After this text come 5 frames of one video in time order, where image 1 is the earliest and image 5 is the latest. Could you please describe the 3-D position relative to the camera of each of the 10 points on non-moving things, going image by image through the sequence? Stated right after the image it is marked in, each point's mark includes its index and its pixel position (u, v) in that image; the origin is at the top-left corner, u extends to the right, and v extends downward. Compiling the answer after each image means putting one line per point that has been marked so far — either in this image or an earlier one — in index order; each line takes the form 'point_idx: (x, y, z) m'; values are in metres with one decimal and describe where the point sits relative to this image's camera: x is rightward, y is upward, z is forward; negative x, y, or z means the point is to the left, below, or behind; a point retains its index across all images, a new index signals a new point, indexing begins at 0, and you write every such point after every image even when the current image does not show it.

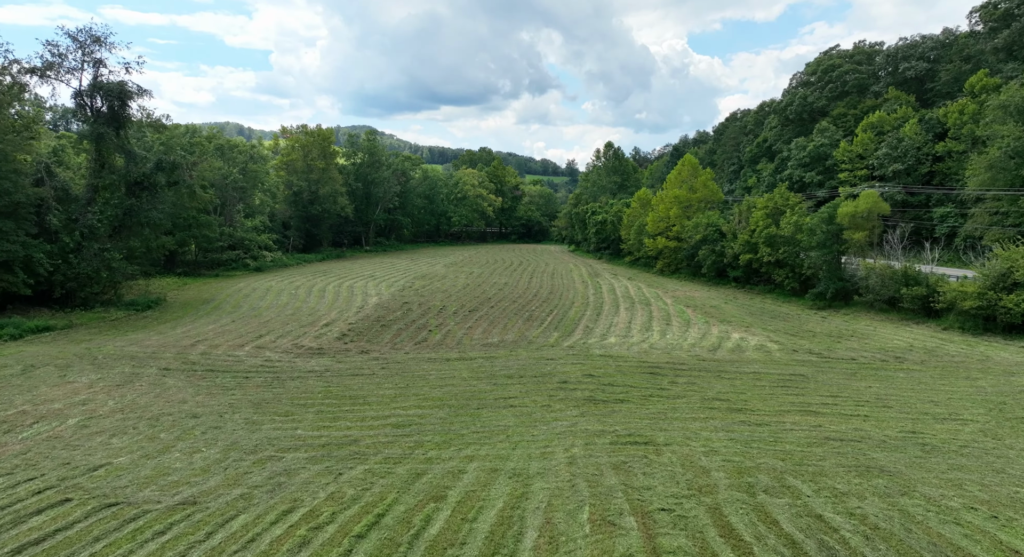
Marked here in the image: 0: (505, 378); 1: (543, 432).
0: (-0.2, -2.3, +14.8) m
1: (+0.5, -2.6, +11.0) m
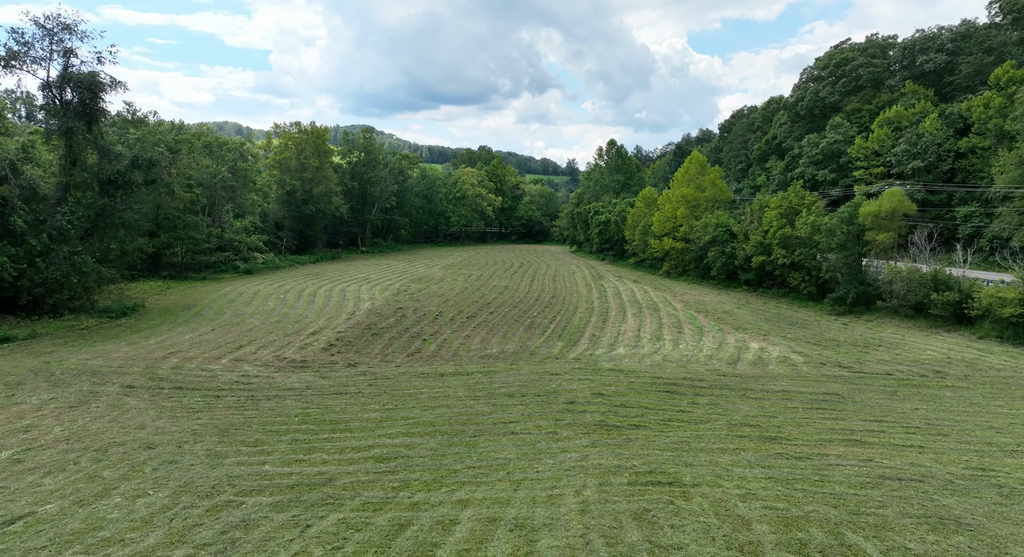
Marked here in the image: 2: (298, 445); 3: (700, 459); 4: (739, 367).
0: (-0.2, -2.5, +13.3) m
1: (+0.6, -2.8, +9.5) m
2: (-3.5, -2.7, +10.6) m
3: (+2.8, -2.7, +9.7) m
4: (+5.6, -2.2, +15.7) m
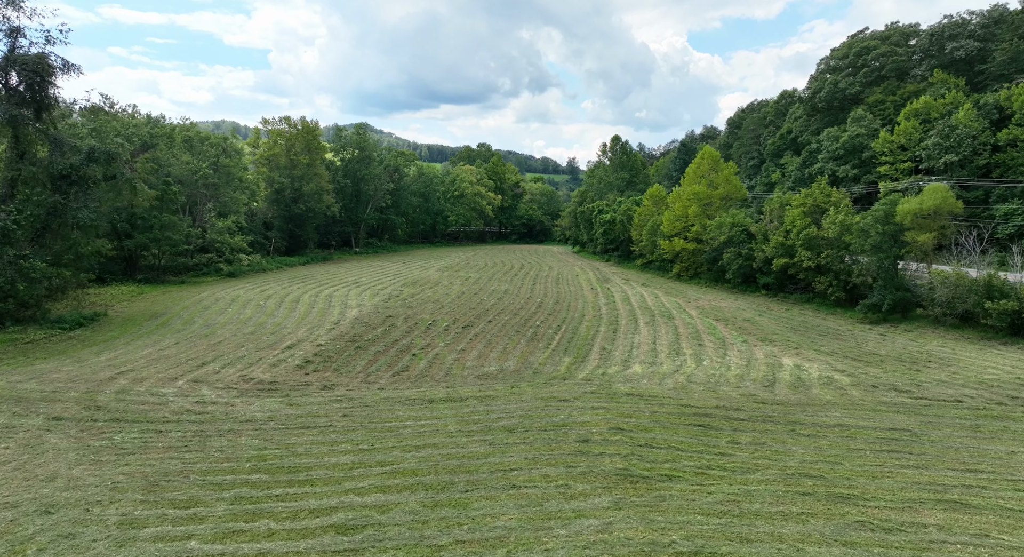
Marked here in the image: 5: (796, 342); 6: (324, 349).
0: (-0.1, -2.7, +11.0) m
1: (+0.6, -3.0, +7.3) m
2: (-3.5, -2.9, +8.3) m
3: (+2.8, -2.9, +7.4) m
4: (+5.6, -2.4, +13.5) m
5: (+8.6, -1.9, +19.5) m
6: (-5.4, -2.0, +18.4) m
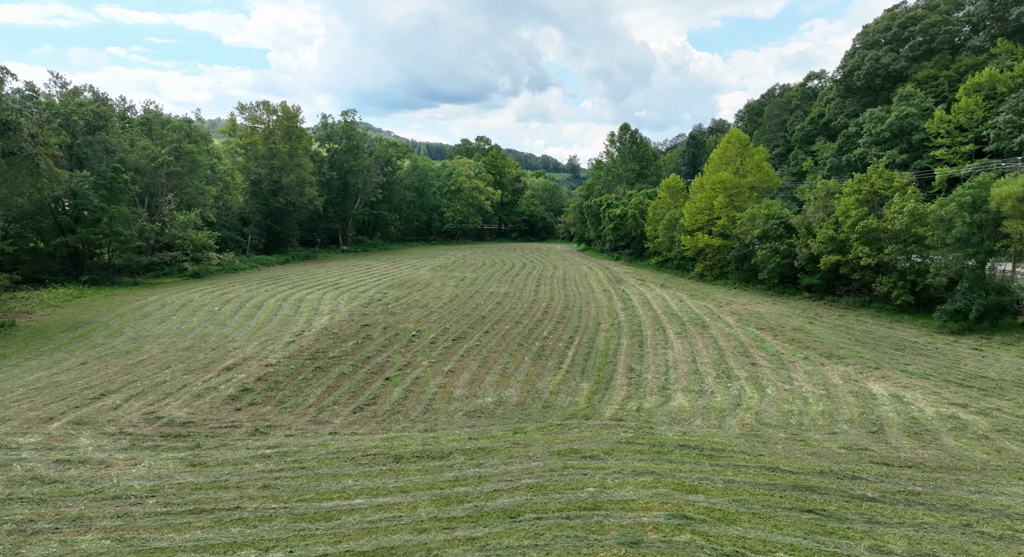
0: (-0.1, -2.7, +7.0) m
1: (+0.6, -3.0, +3.2) m
2: (-3.5, -3.0, +4.3) m
3: (+2.9, -3.0, +3.4) m
4: (+5.6, -2.4, +9.4) m
5: (+8.7, -1.9, +15.4) m
6: (-5.3, -2.0, +14.3) m
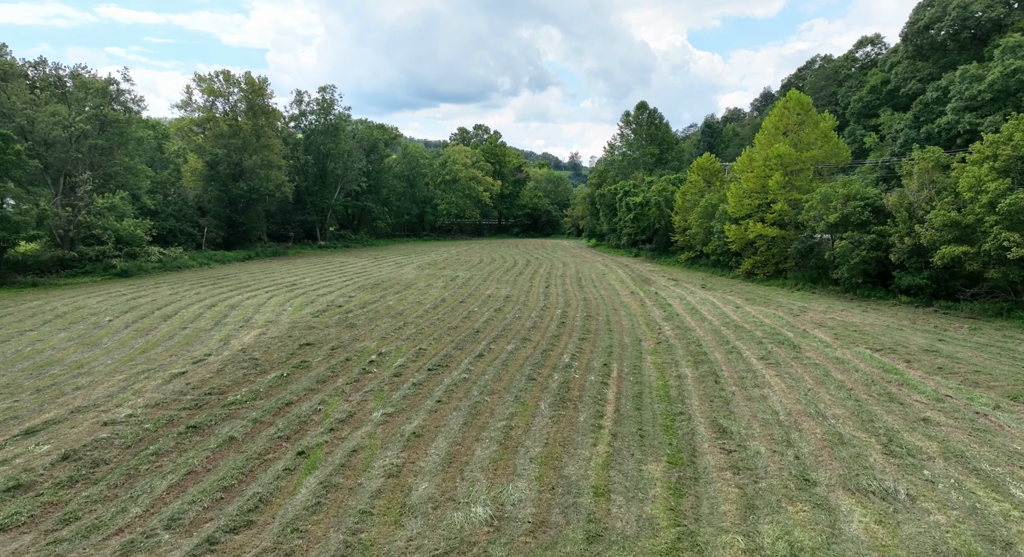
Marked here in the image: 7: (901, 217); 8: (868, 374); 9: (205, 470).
0: (0.0, -2.7, +0.9) m
1: (+0.7, -3.0, -2.9) m
2: (-3.4, -3.0, -1.8) m
3: (+3.0, -2.9, -2.7) m
4: (+5.7, -2.4, +3.3) m
5: (+8.8, -1.9, +9.3) m
6: (-5.2, -2.0, +8.2) m
7: (+11.1, +1.7, +18.3) m
8: (+6.3, -1.7, +11.4) m
9: (-3.6, -2.2, +7.4) m
